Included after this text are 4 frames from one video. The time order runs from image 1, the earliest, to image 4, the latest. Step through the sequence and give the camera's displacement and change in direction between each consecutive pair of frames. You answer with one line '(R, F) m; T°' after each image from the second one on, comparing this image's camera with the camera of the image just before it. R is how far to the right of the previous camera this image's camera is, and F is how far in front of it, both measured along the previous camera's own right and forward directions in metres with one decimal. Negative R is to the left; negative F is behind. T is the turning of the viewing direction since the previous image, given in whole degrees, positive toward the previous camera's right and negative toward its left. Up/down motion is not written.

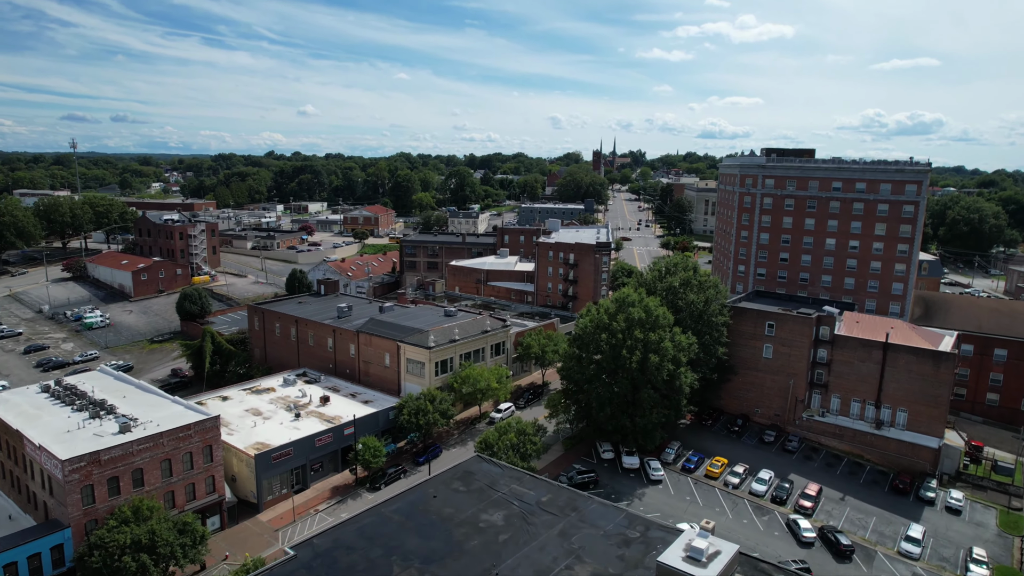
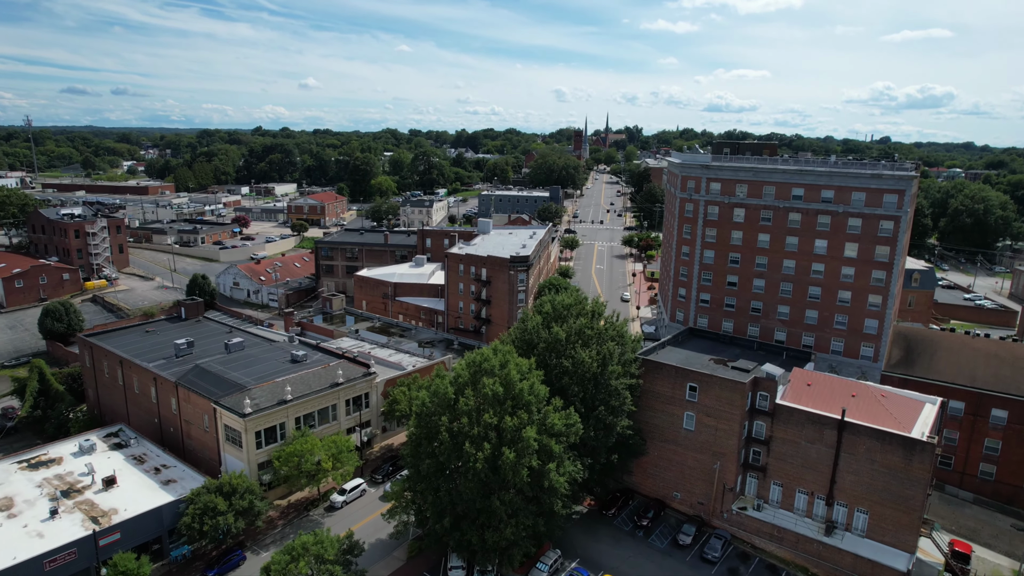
(+10.3, +13.1) m; 0°
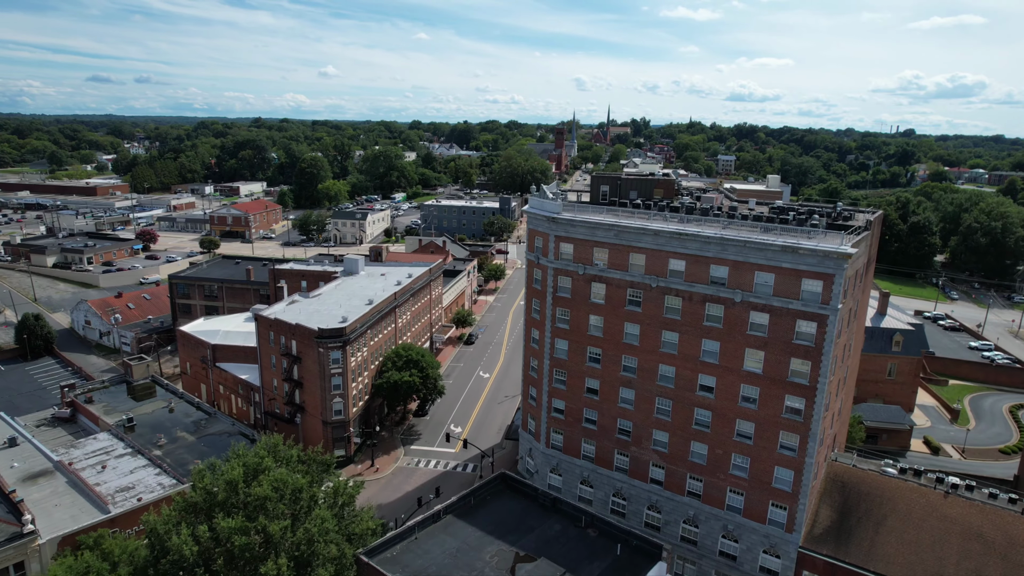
(+14.7, +16.9) m; -2°
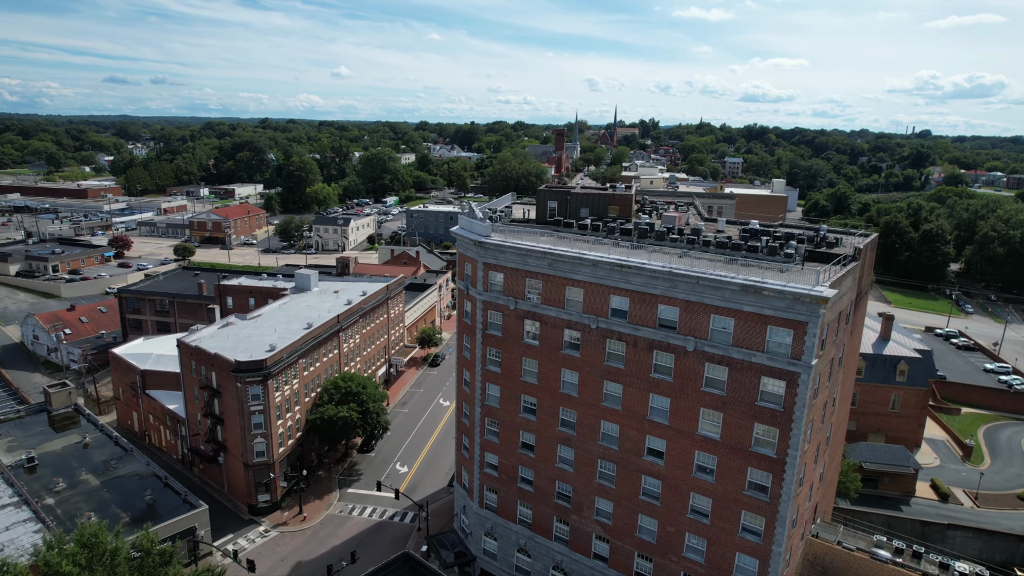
(+4.3, +5.6) m; -1°
